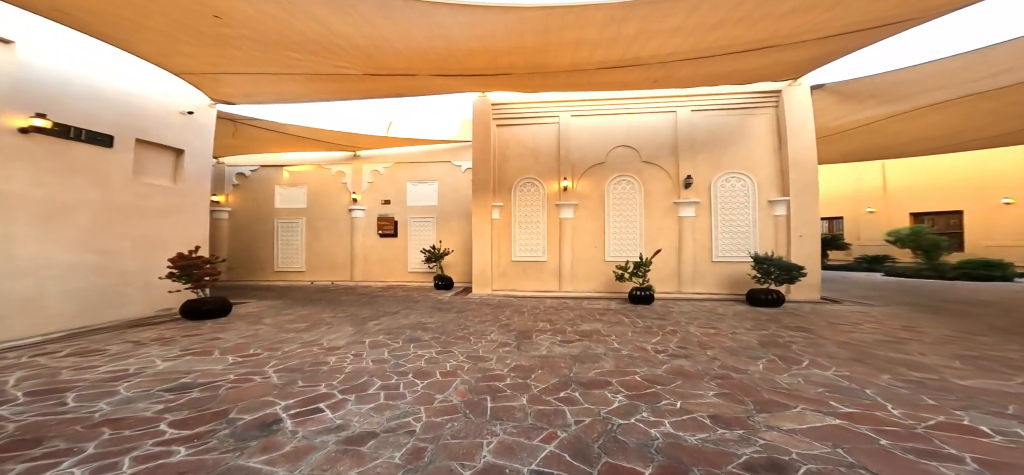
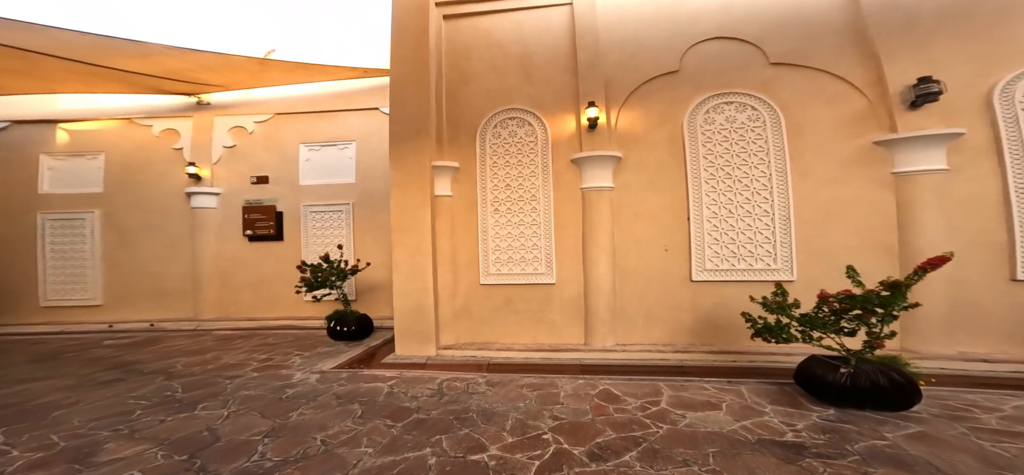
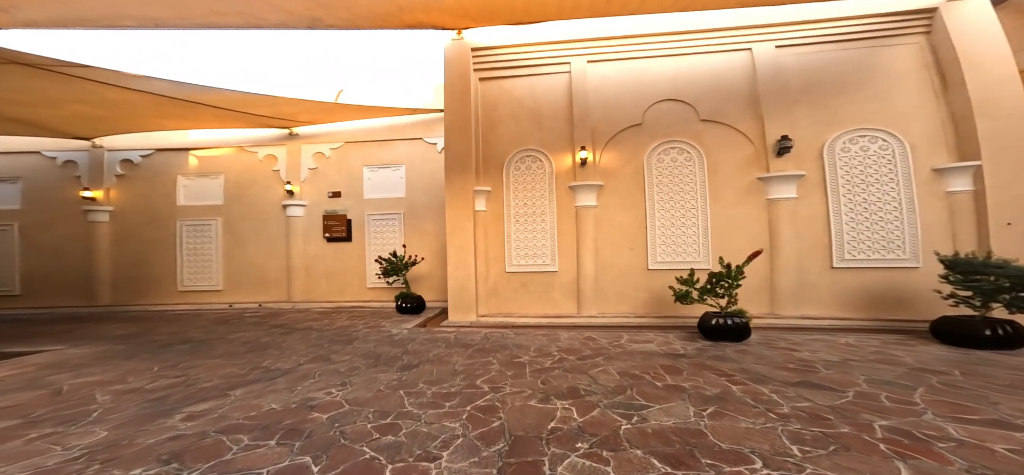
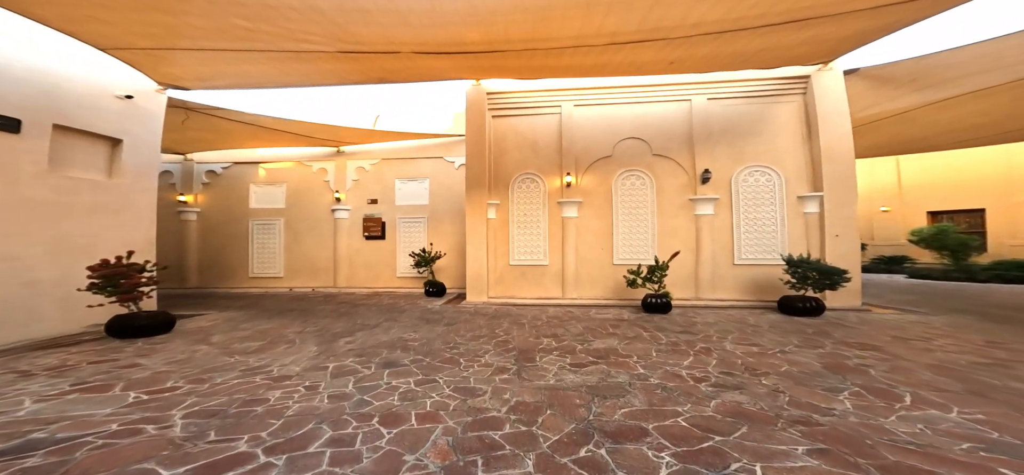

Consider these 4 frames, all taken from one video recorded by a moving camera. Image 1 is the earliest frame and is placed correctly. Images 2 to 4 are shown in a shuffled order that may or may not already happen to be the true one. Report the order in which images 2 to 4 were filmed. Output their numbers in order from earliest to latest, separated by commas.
4, 3, 2
